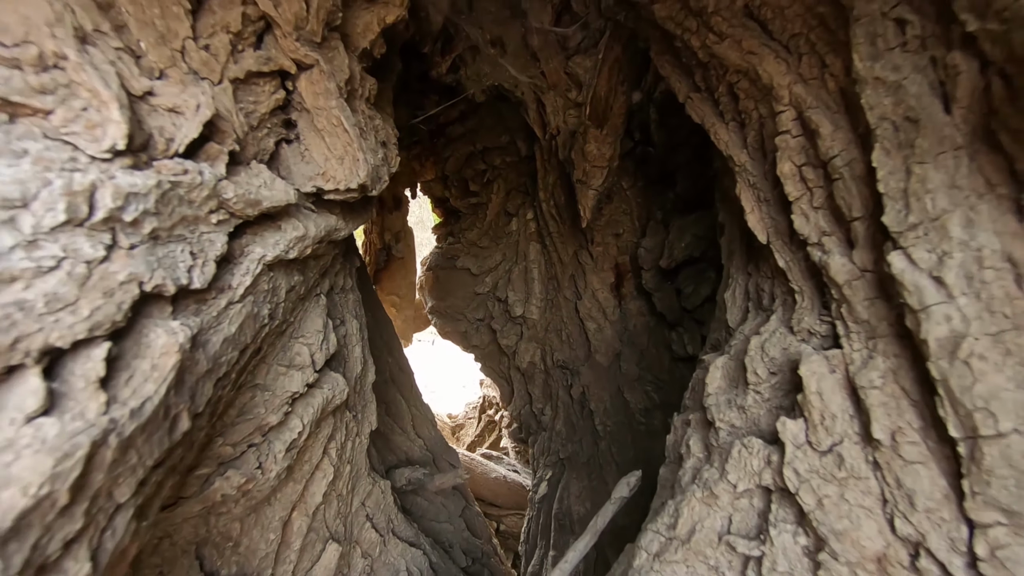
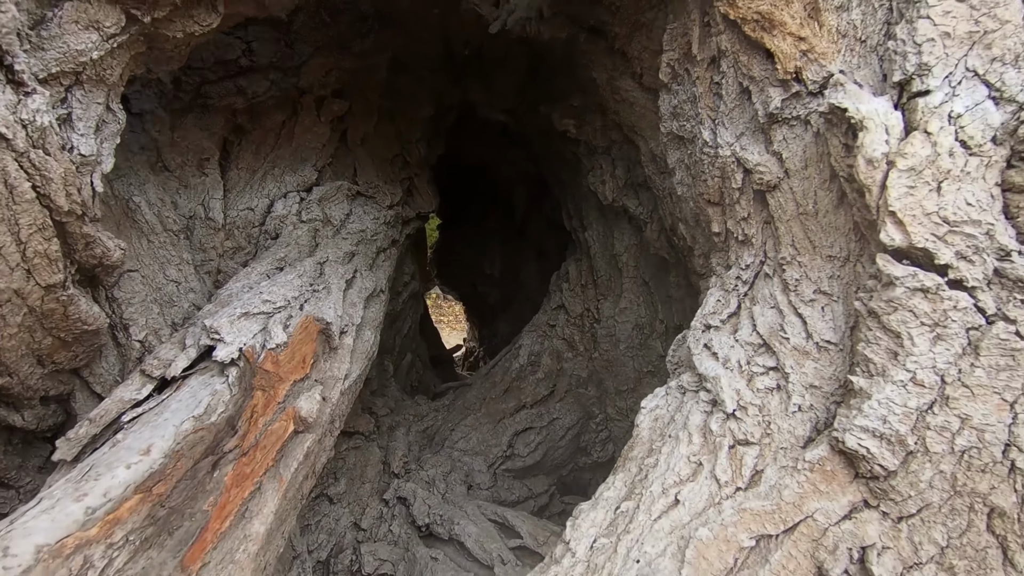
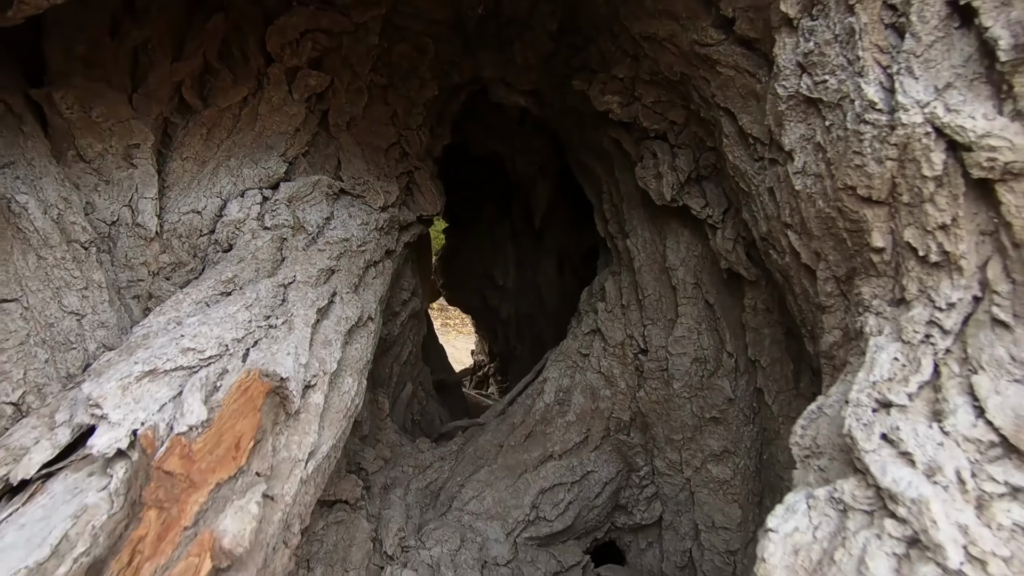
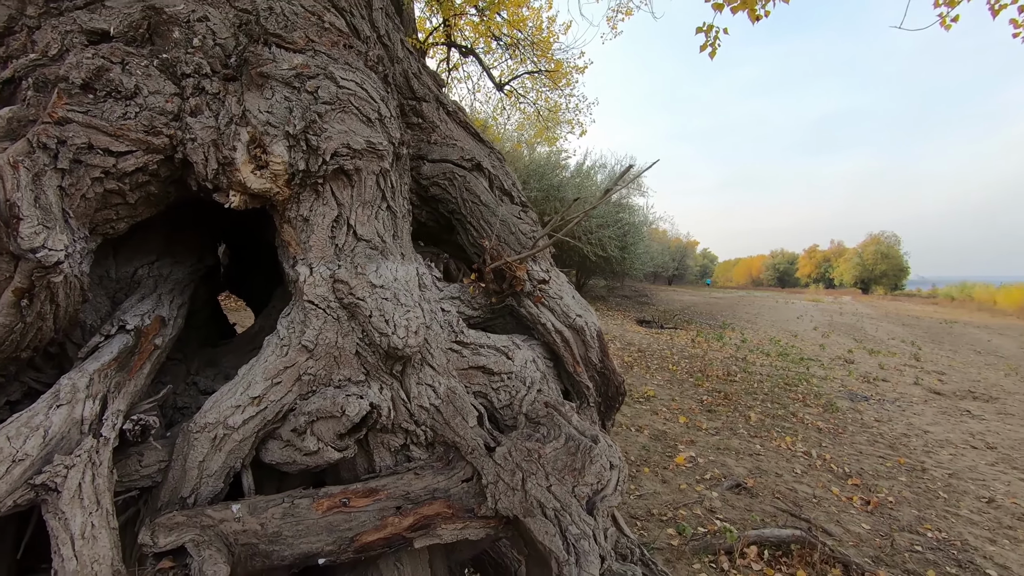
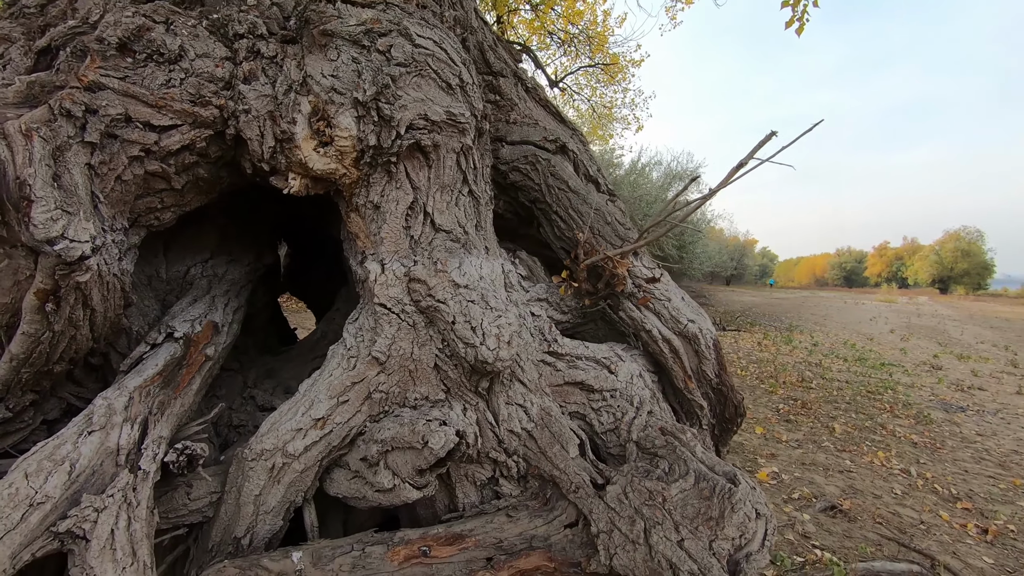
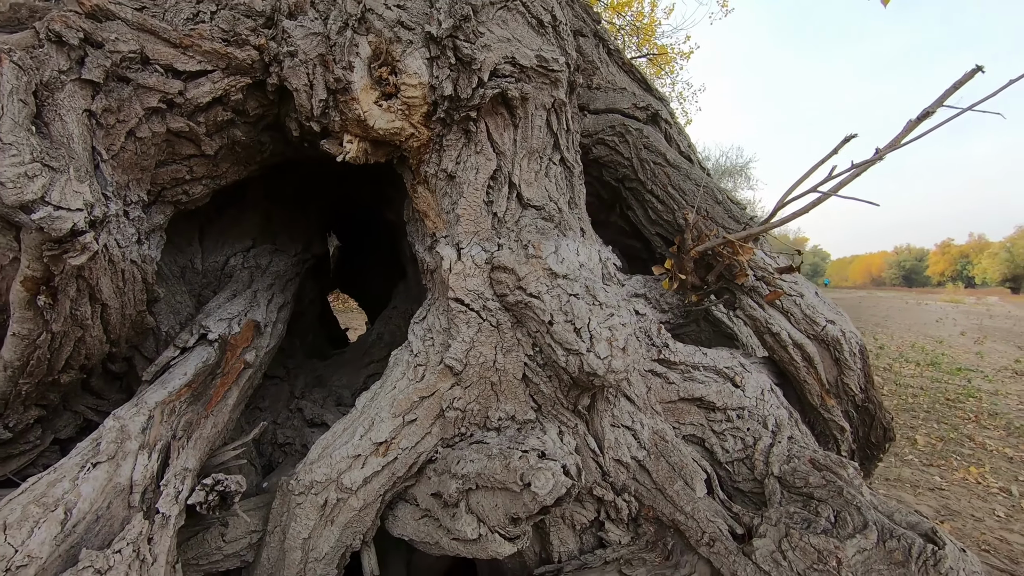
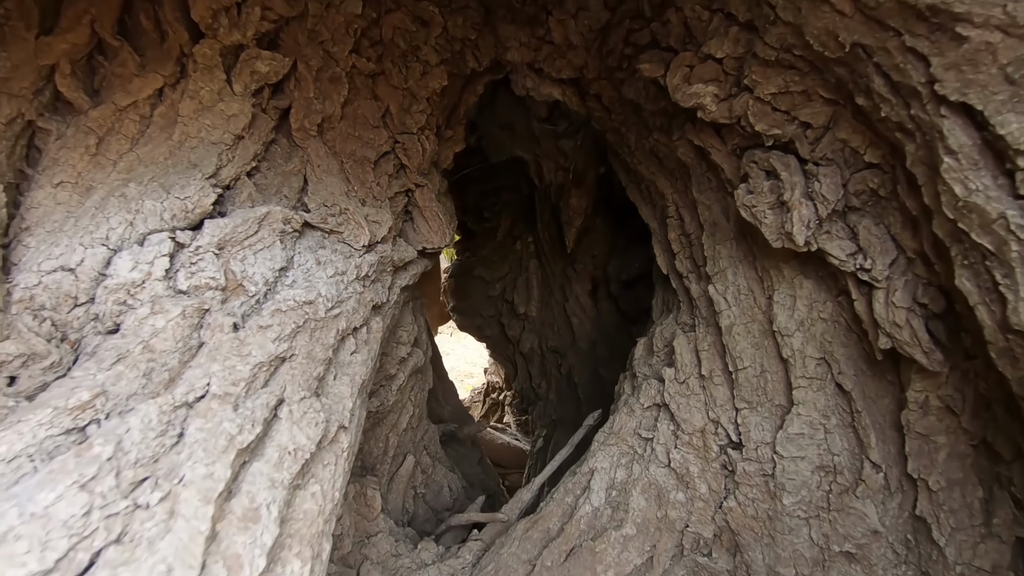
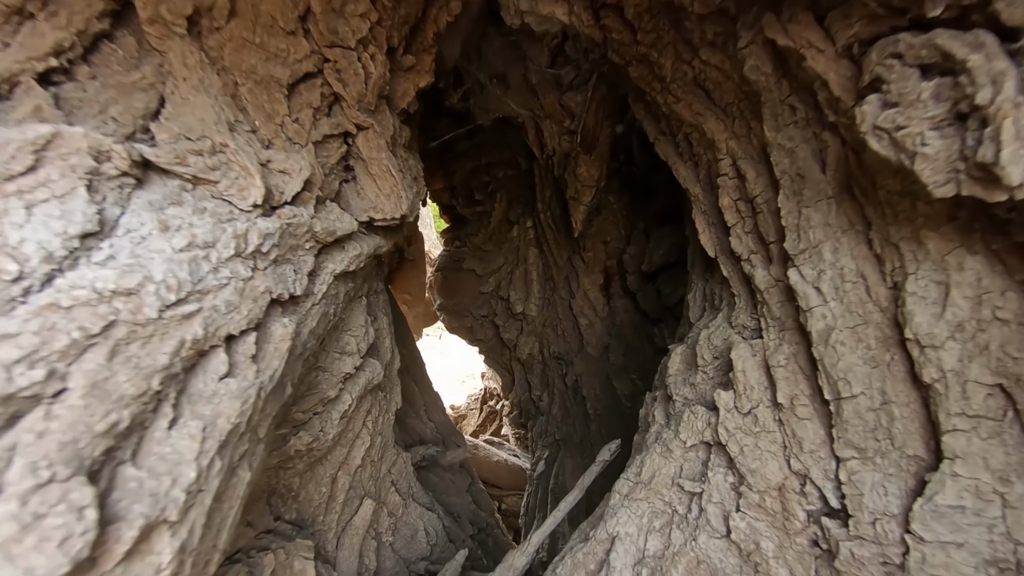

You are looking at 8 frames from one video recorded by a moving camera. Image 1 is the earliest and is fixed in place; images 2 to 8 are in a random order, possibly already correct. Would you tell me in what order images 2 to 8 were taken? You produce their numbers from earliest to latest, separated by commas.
8, 7, 3, 2, 6, 5, 4
